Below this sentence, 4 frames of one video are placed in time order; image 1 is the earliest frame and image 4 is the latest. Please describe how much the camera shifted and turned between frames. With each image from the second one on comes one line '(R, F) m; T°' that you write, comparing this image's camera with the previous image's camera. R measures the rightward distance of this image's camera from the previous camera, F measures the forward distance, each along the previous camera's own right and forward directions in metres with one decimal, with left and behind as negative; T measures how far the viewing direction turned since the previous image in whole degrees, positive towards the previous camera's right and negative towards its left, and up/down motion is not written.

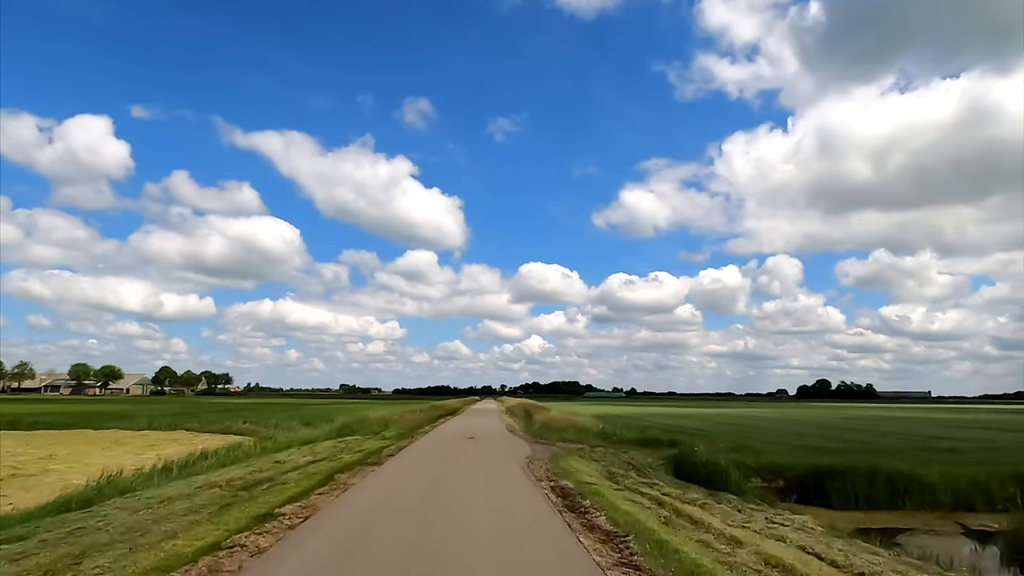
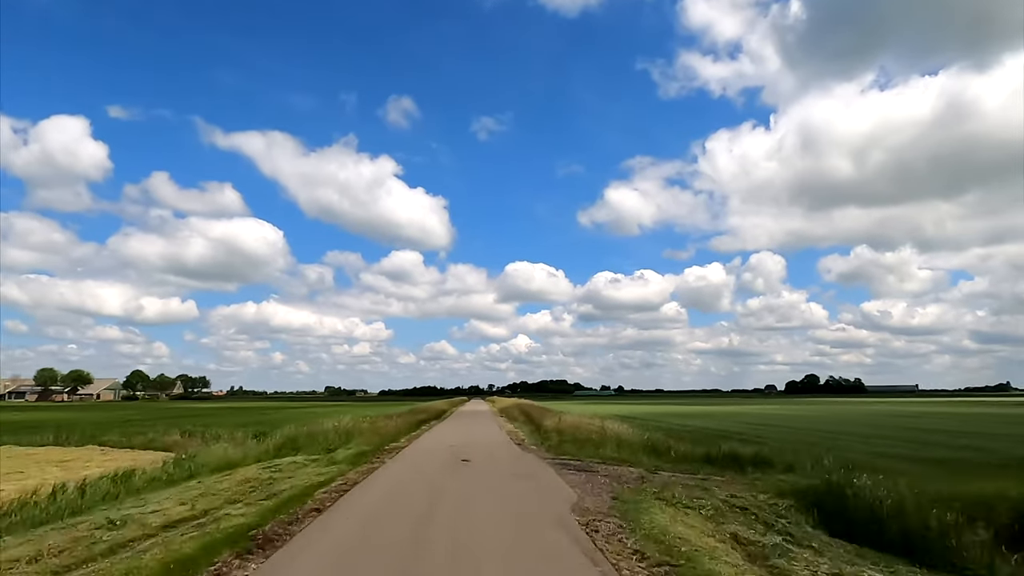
(-0.1, +1.1) m; +1°
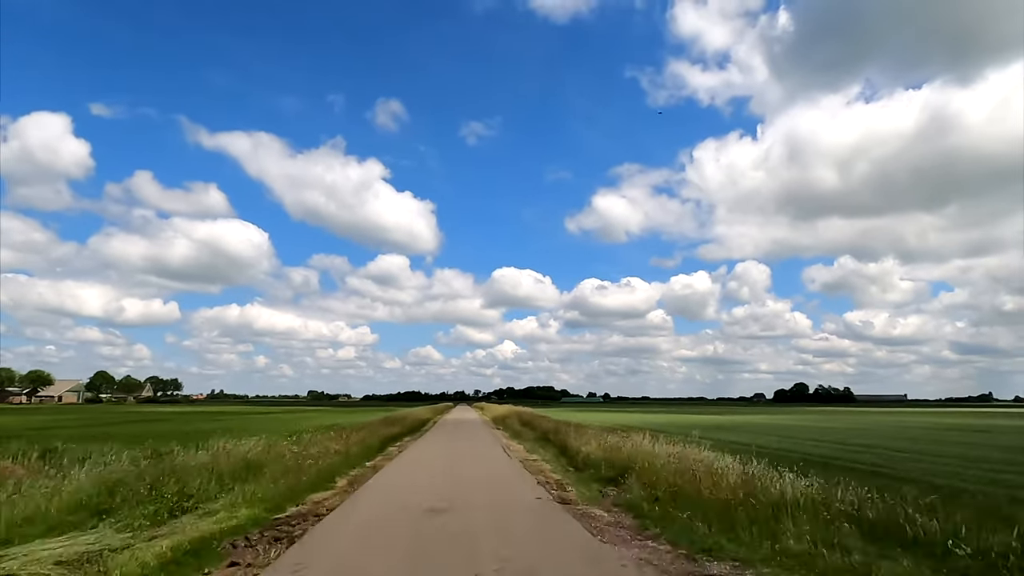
(-0.1, +1.4) m; +1°
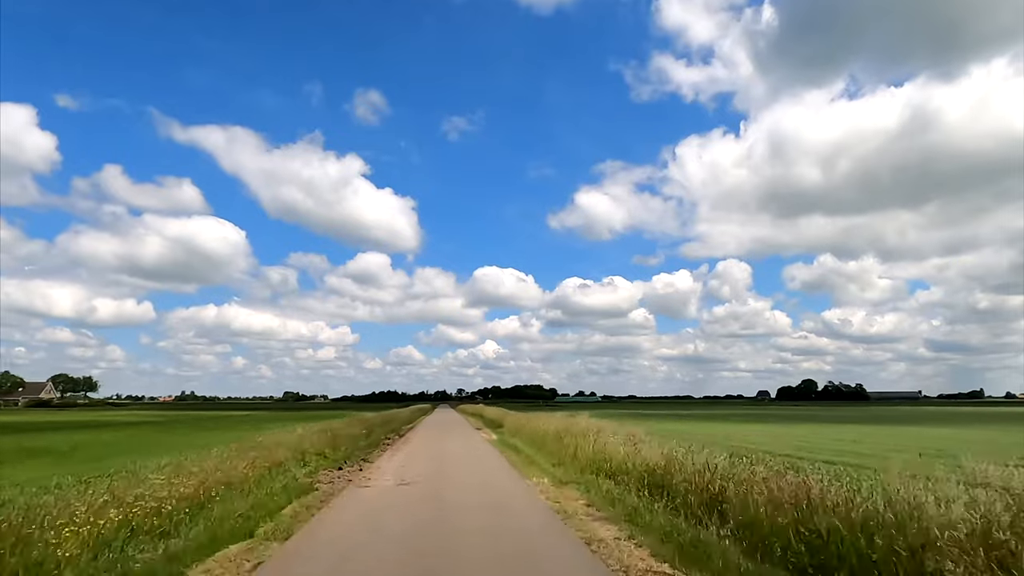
(-0.7, +6.1) m; +1°
